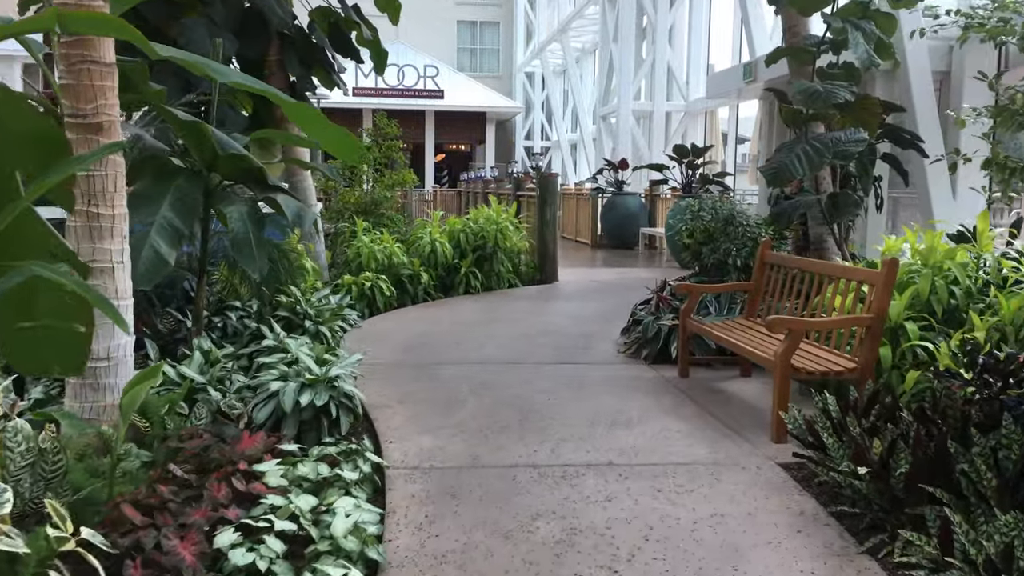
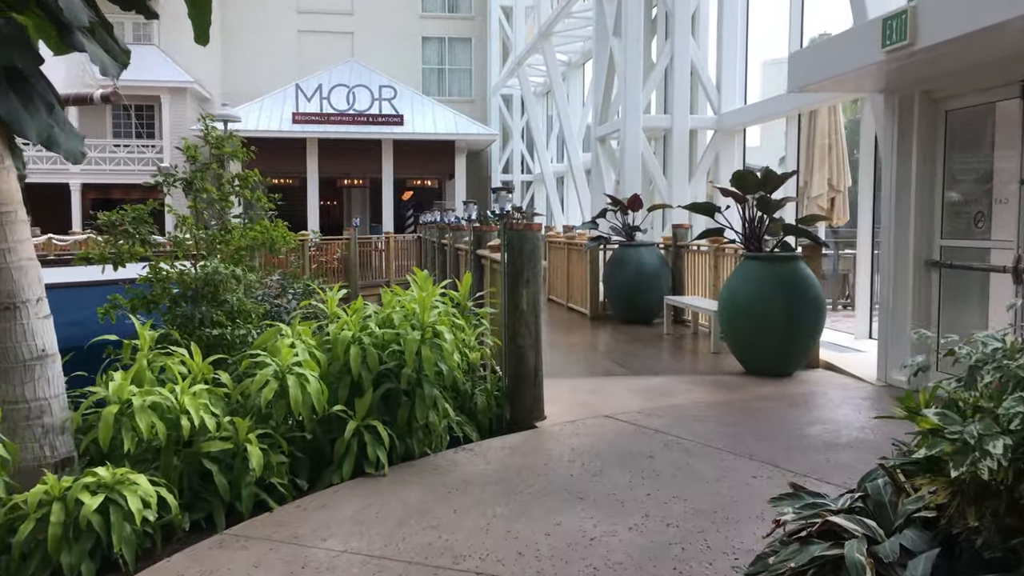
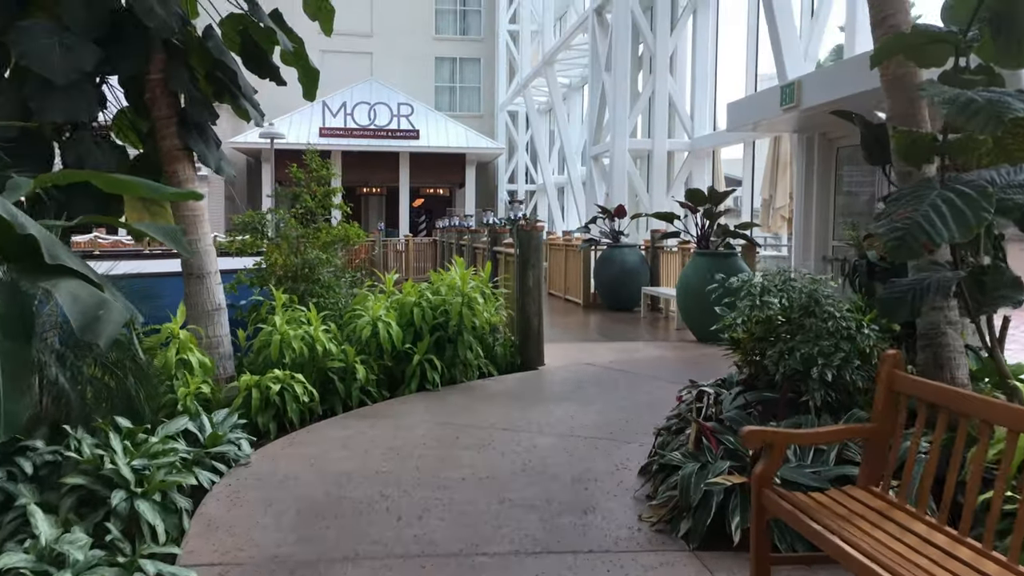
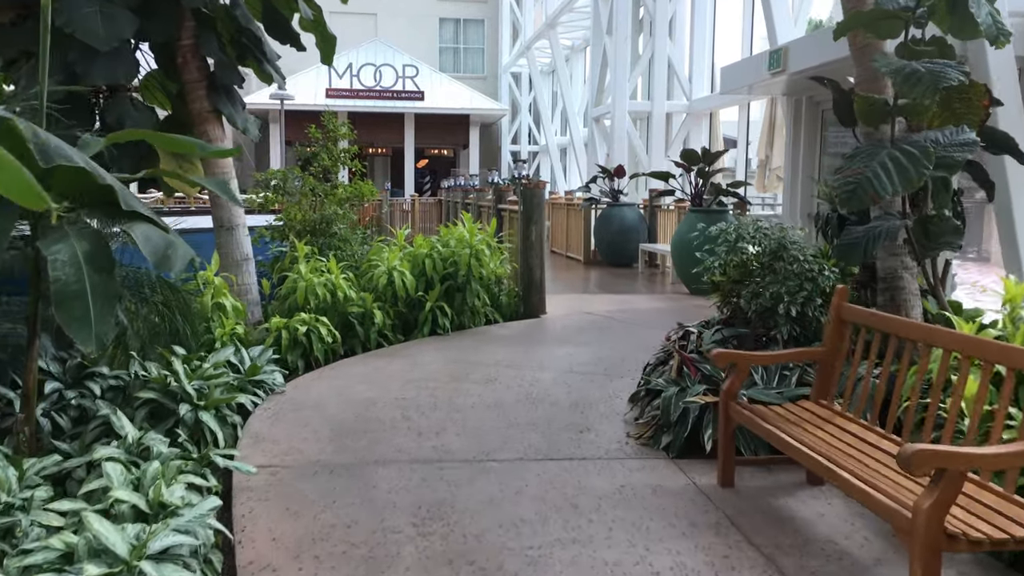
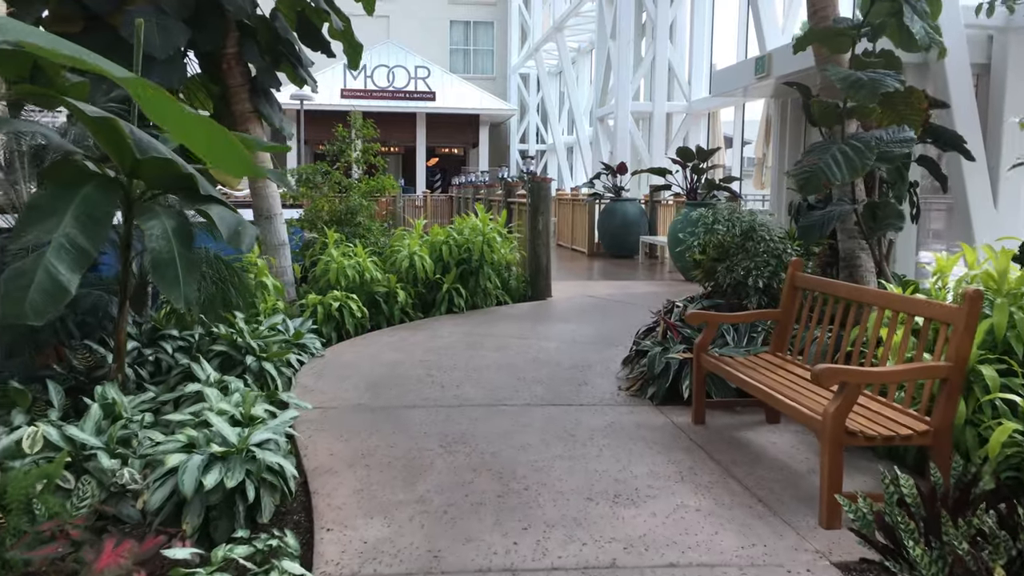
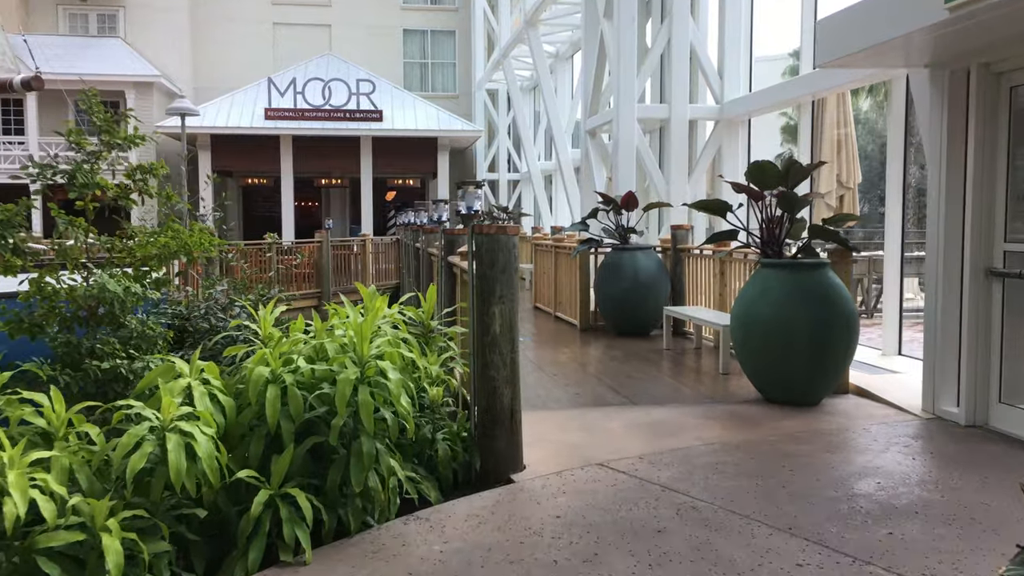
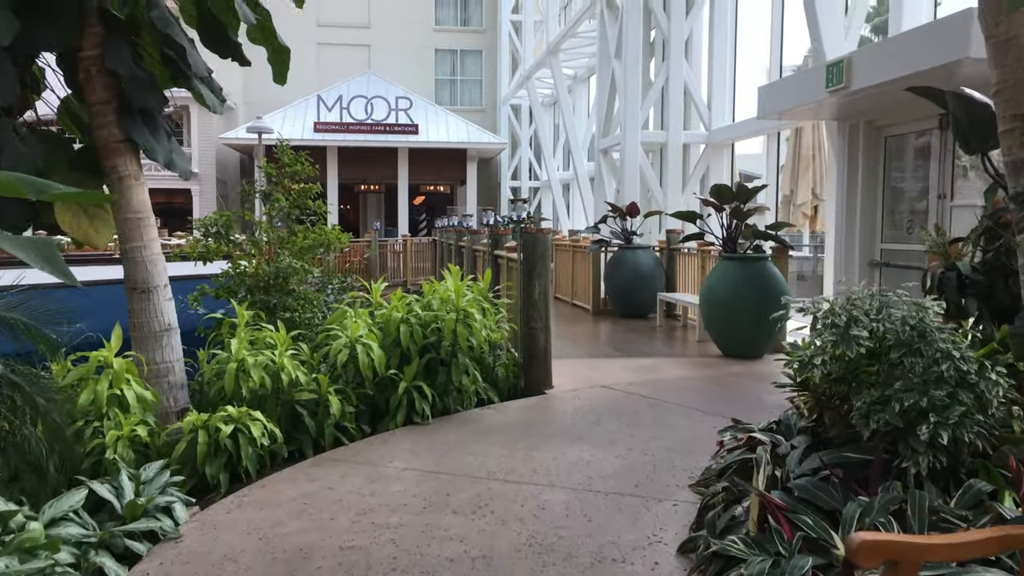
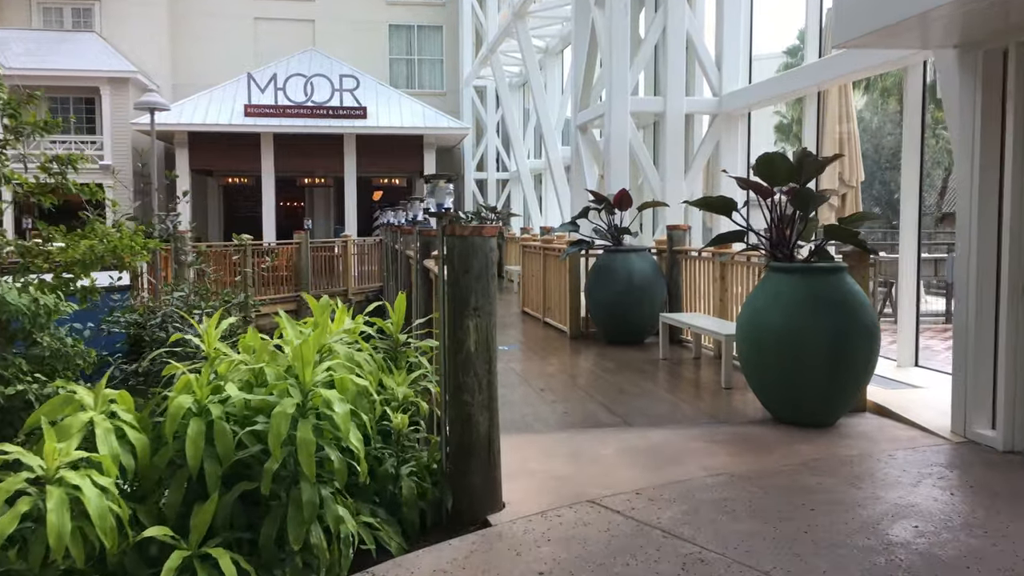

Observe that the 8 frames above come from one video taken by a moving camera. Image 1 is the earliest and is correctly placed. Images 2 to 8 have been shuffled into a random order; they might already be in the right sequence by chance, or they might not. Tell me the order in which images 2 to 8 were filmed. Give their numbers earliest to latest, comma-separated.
5, 4, 3, 7, 2, 6, 8
